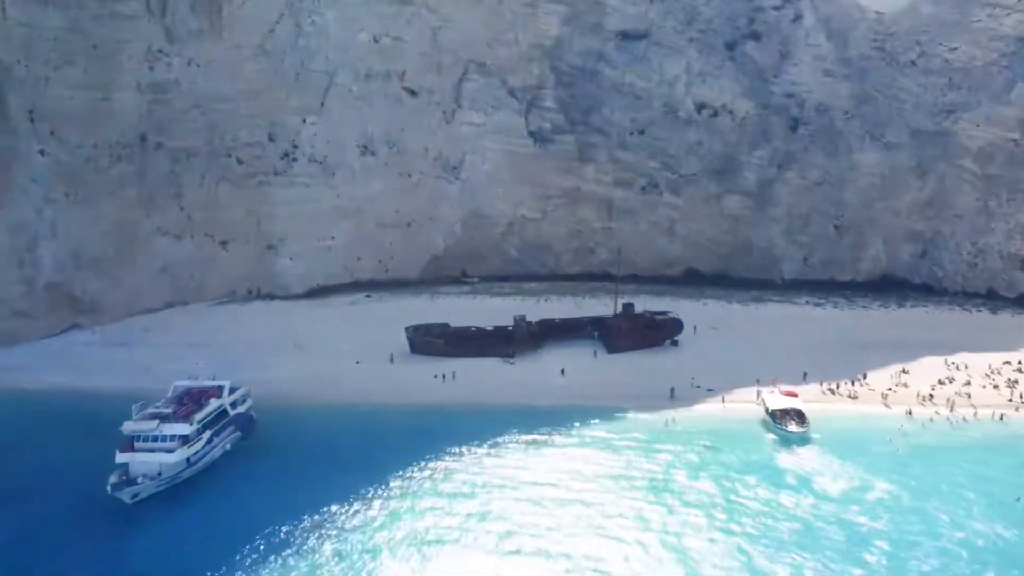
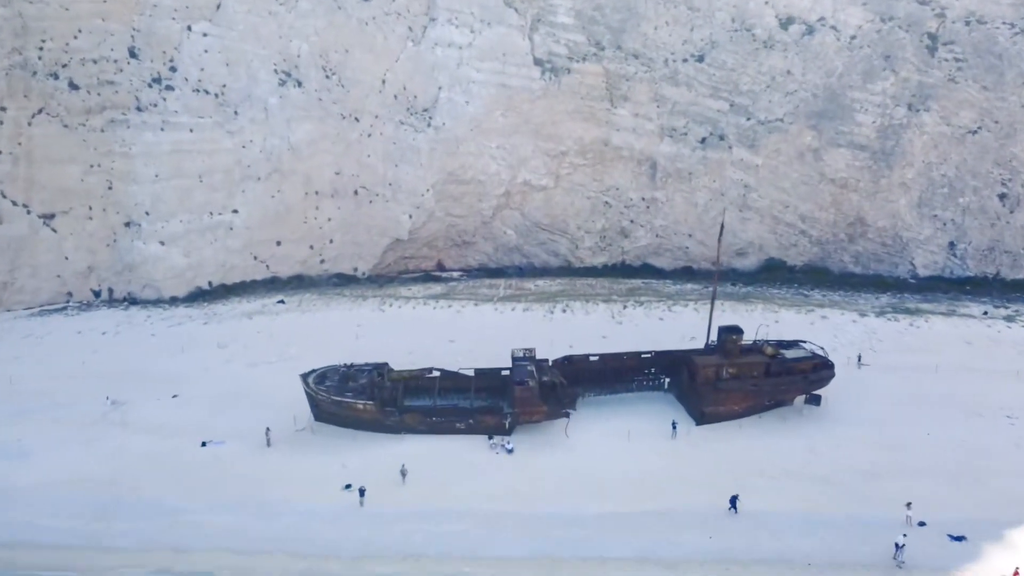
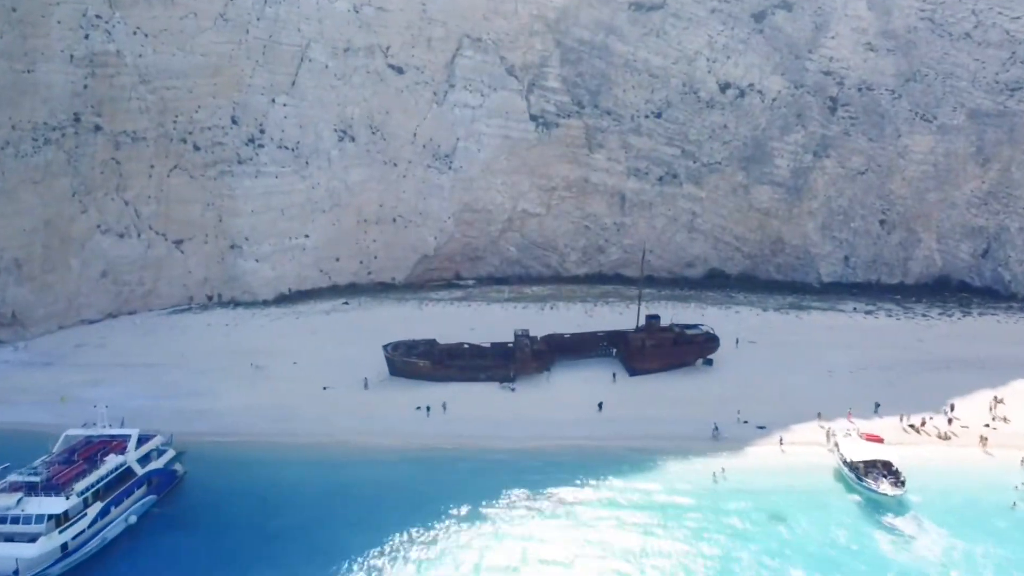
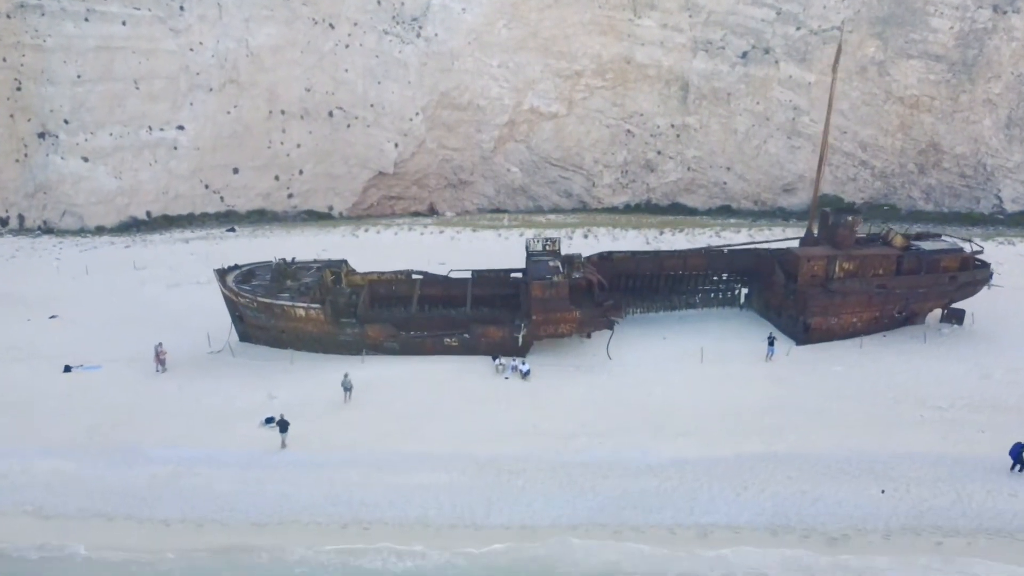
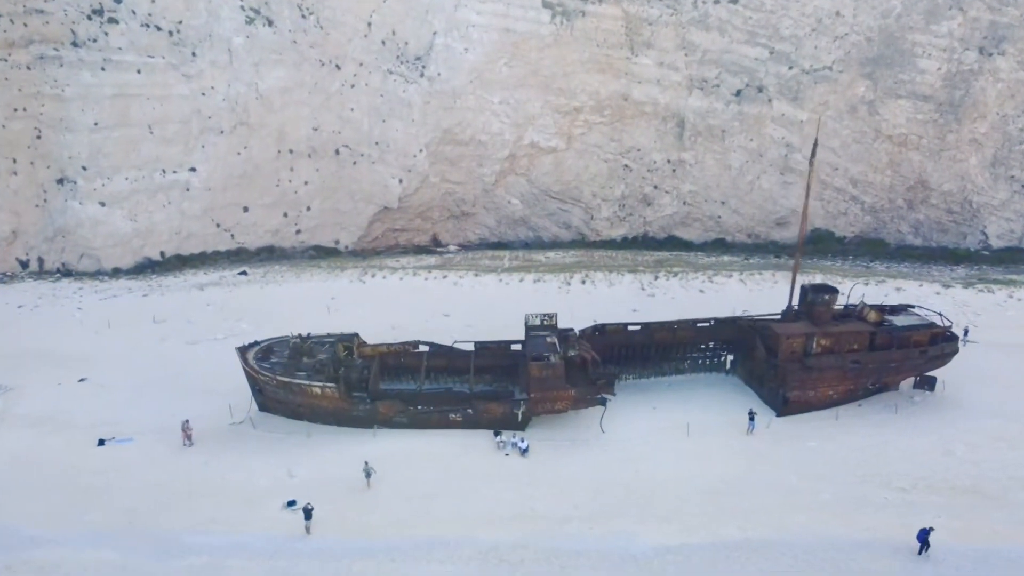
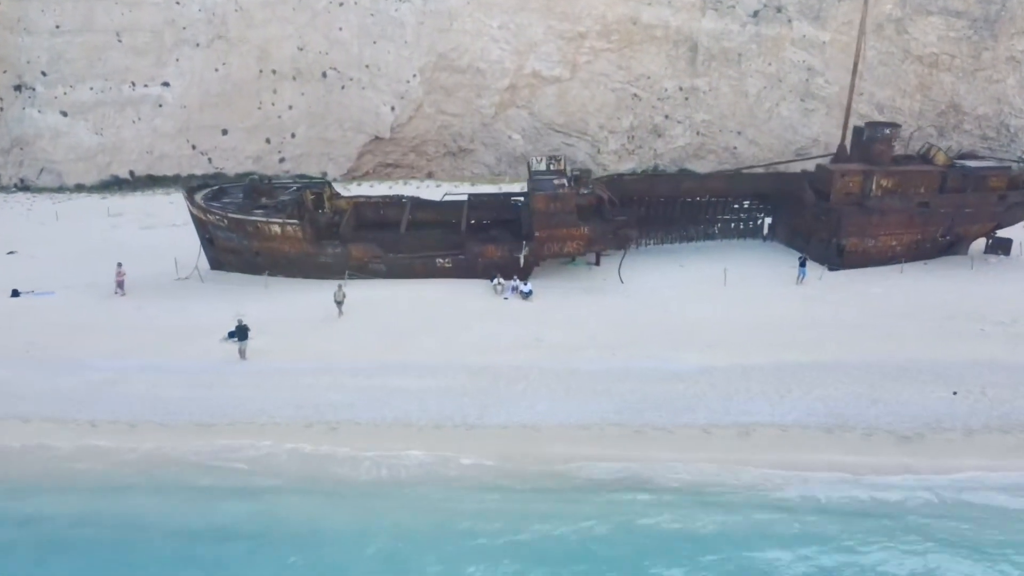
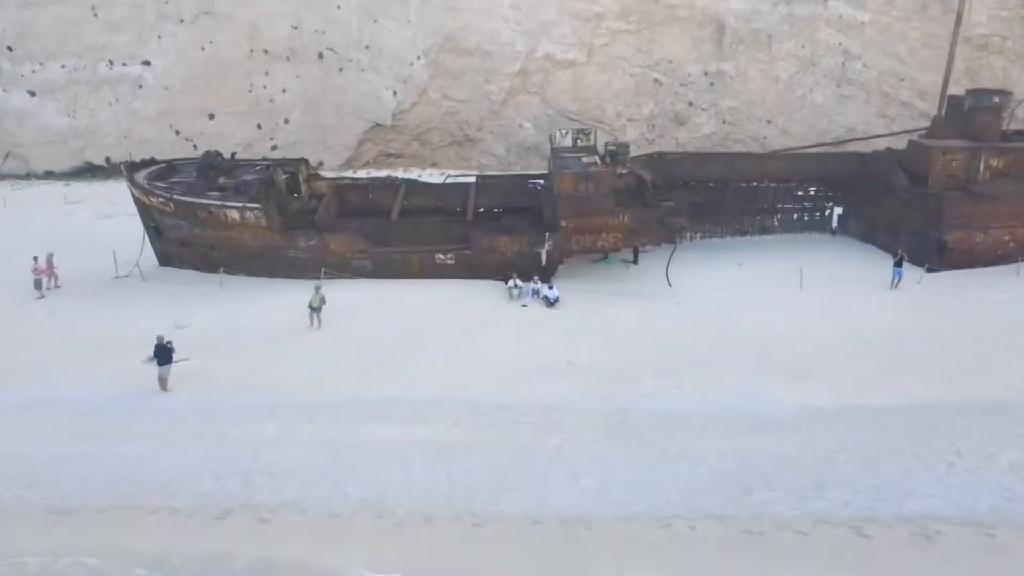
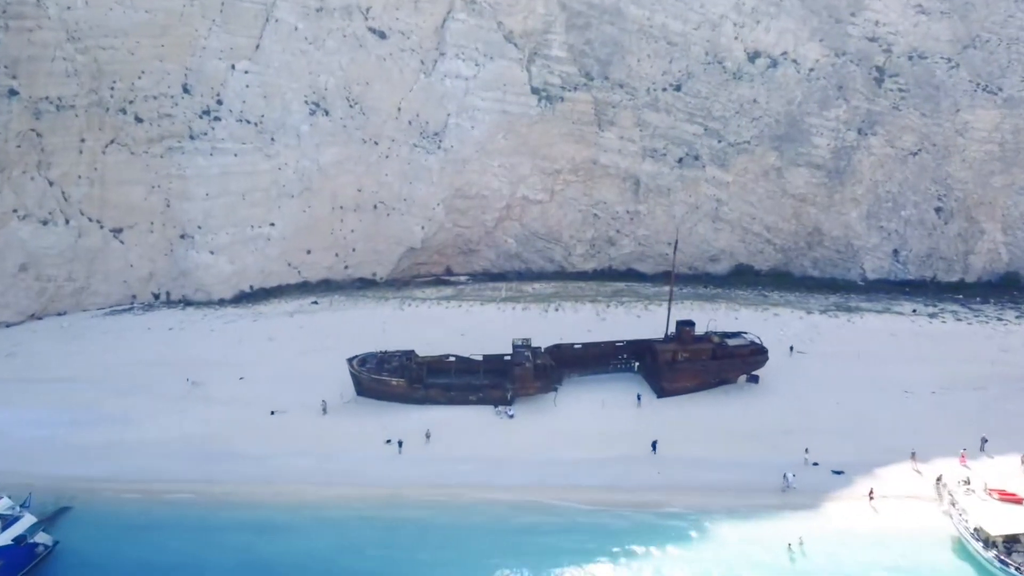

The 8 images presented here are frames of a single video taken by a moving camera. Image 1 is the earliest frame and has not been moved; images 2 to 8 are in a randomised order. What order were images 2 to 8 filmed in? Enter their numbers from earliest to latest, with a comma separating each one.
3, 8, 2, 5, 4, 6, 7
